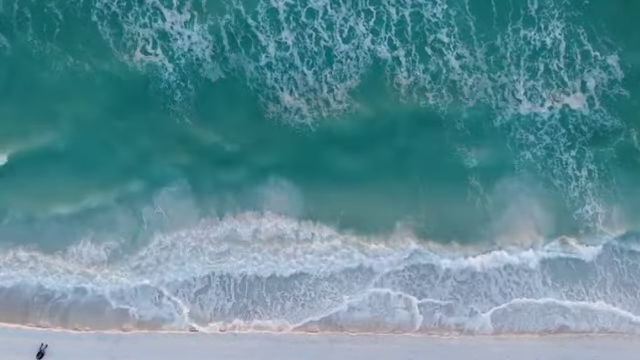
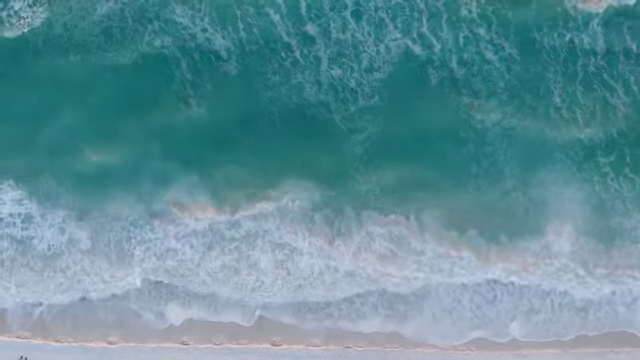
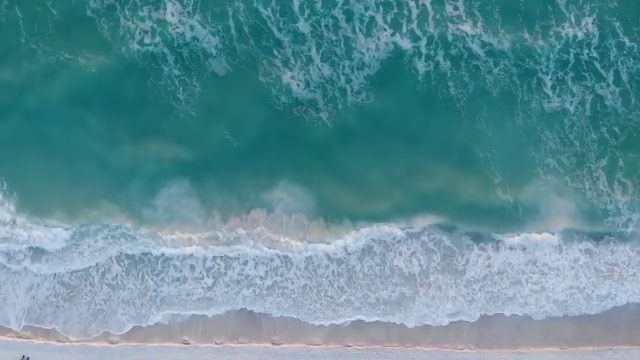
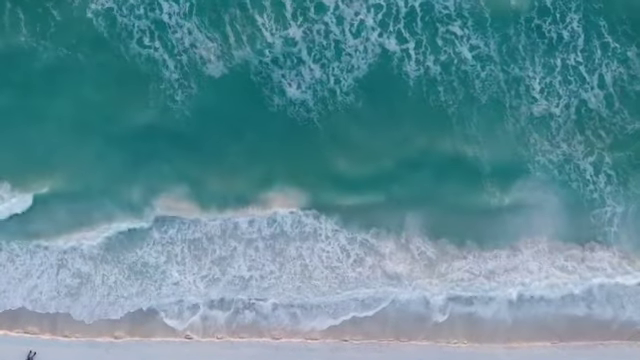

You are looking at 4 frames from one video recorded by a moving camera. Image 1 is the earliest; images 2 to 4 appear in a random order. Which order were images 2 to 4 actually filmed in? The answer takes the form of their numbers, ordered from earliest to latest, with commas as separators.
4, 3, 2
